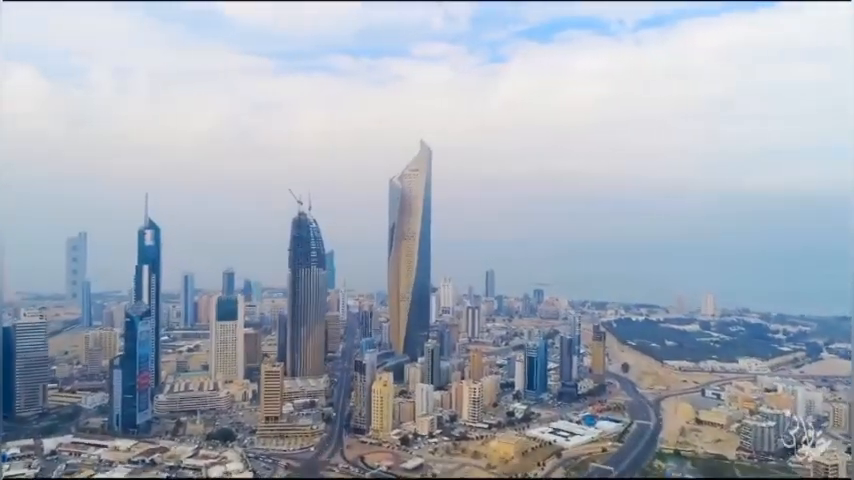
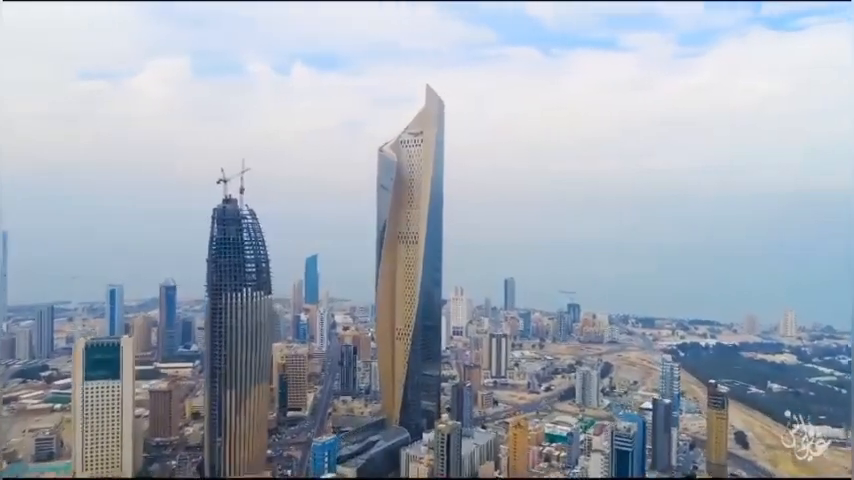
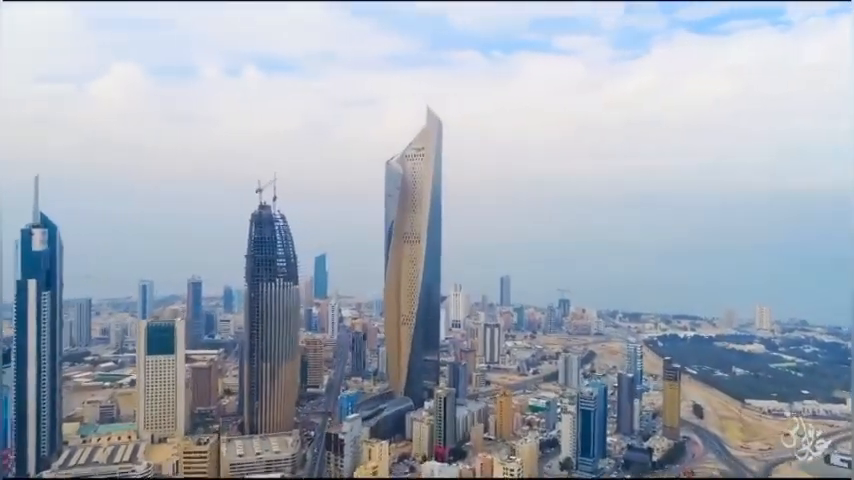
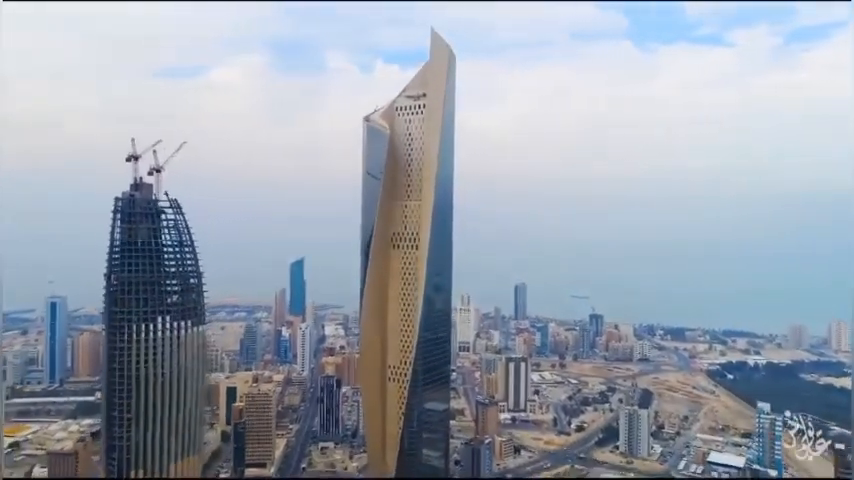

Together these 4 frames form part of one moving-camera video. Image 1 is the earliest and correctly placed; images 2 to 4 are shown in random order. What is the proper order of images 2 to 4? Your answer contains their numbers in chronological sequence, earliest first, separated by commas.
3, 2, 4
